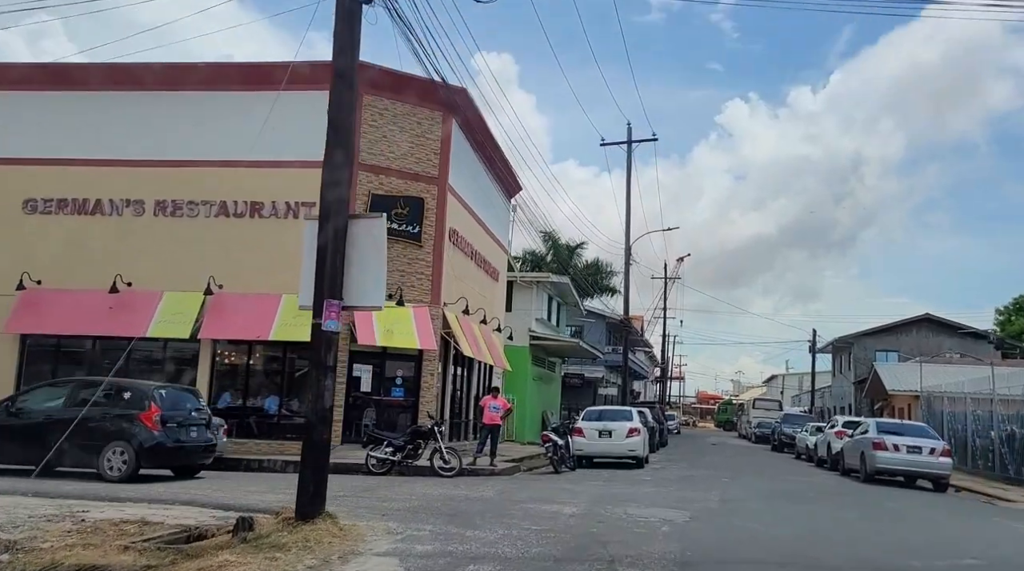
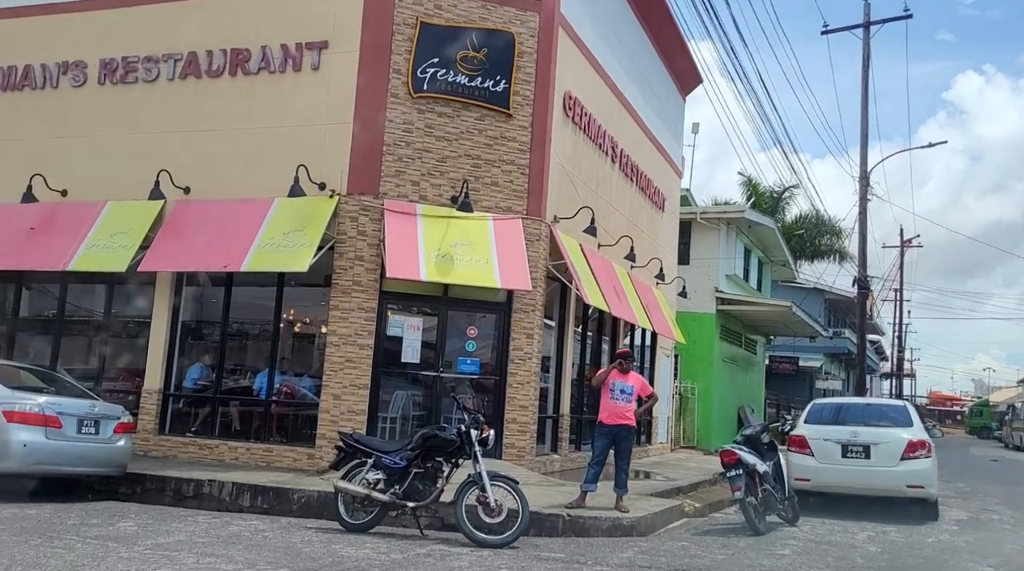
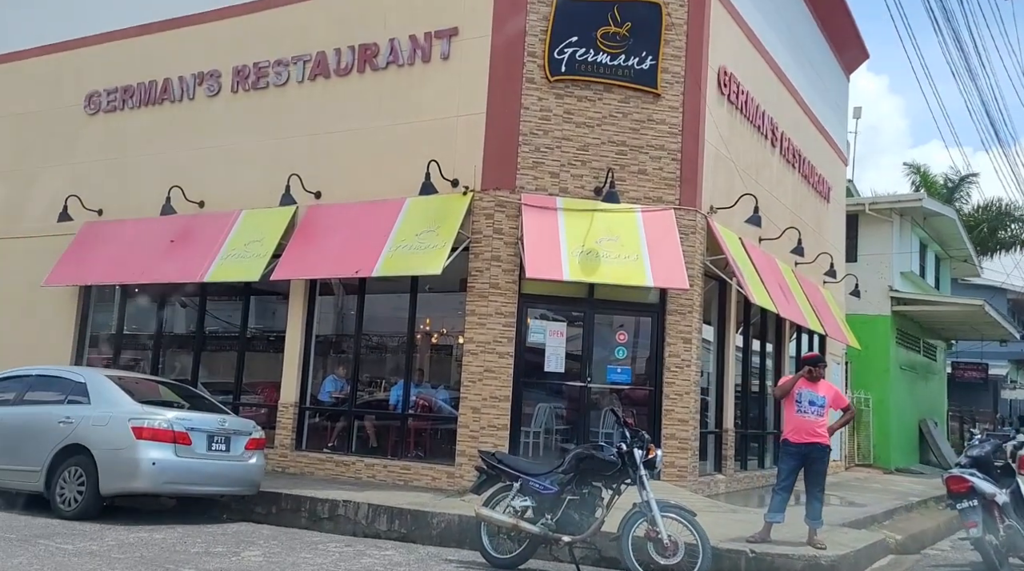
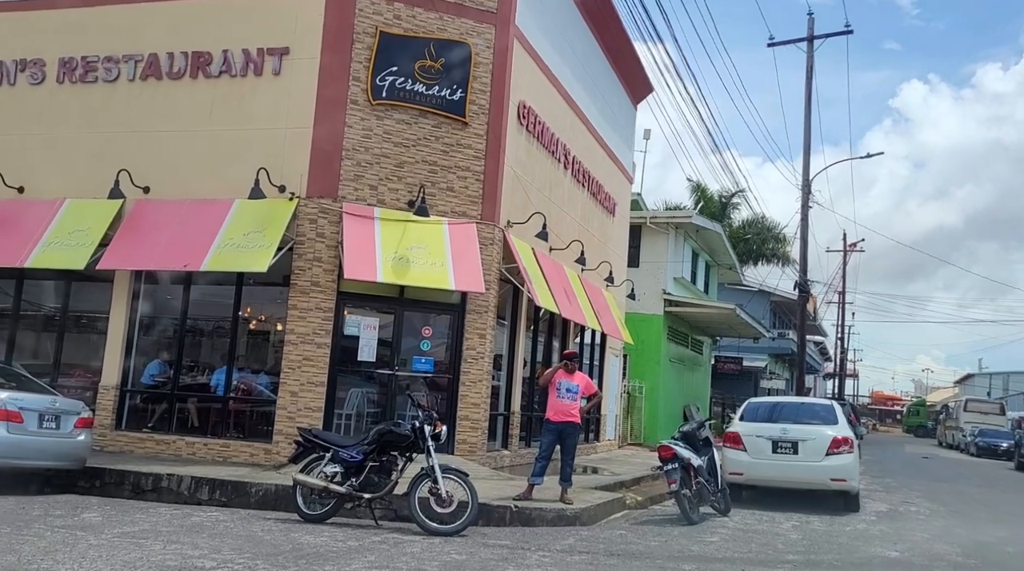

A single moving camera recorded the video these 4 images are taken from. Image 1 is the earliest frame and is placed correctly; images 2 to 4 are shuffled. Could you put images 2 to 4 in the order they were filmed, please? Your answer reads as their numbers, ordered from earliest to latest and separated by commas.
4, 2, 3
